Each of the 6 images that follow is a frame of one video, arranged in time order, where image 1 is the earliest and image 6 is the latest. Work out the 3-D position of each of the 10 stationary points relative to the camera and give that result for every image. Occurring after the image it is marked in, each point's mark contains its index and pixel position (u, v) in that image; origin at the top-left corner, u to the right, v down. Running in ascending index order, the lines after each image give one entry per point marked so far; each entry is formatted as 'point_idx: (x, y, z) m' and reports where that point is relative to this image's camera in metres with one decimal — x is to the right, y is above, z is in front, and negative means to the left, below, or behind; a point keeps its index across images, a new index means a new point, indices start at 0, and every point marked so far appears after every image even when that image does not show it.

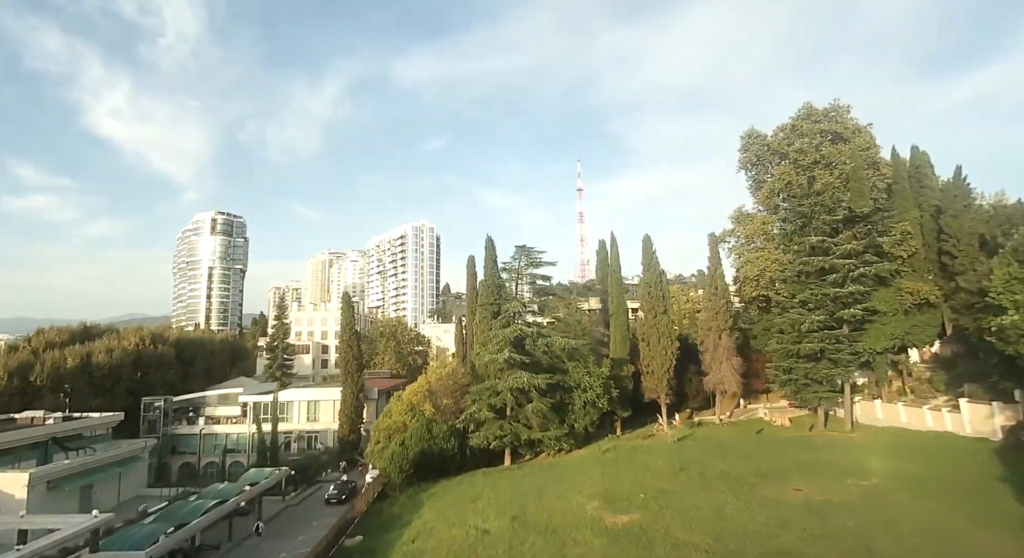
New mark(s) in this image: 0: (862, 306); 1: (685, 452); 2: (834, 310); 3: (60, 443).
0: (+12.4, -1.0, +17.8) m
1: (+6.1, -6.1, +17.8) m
2: (+11.6, -1.2, +18.2) m
3: (-14.5, -5.3, +16.3) m
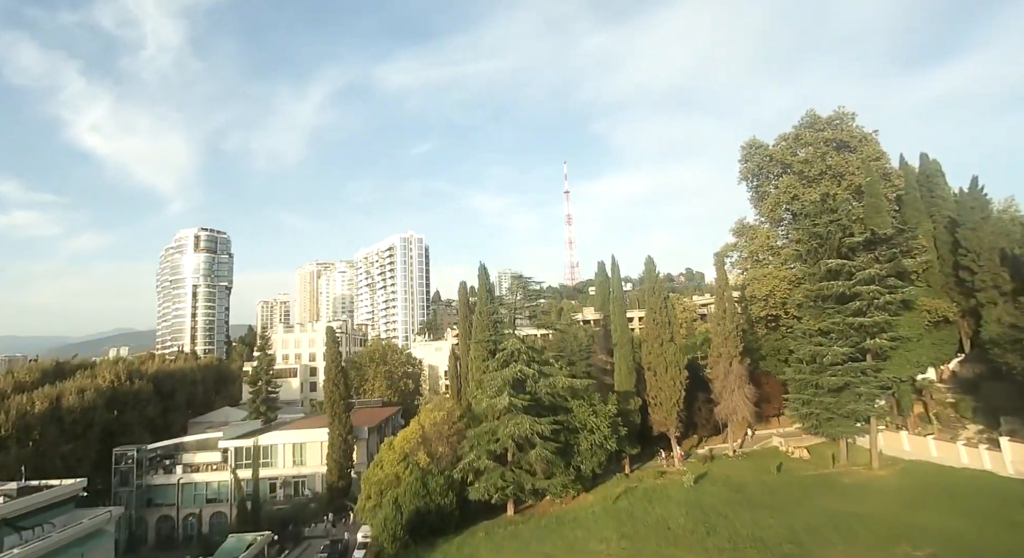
0: (+12.3, -1.8, +16.6) m
1: (+6.2, -7.1, +16.4) m
2: (+11.5, -2.0, +16.9) m
3: (-14.4, -7.0, +14.5) m
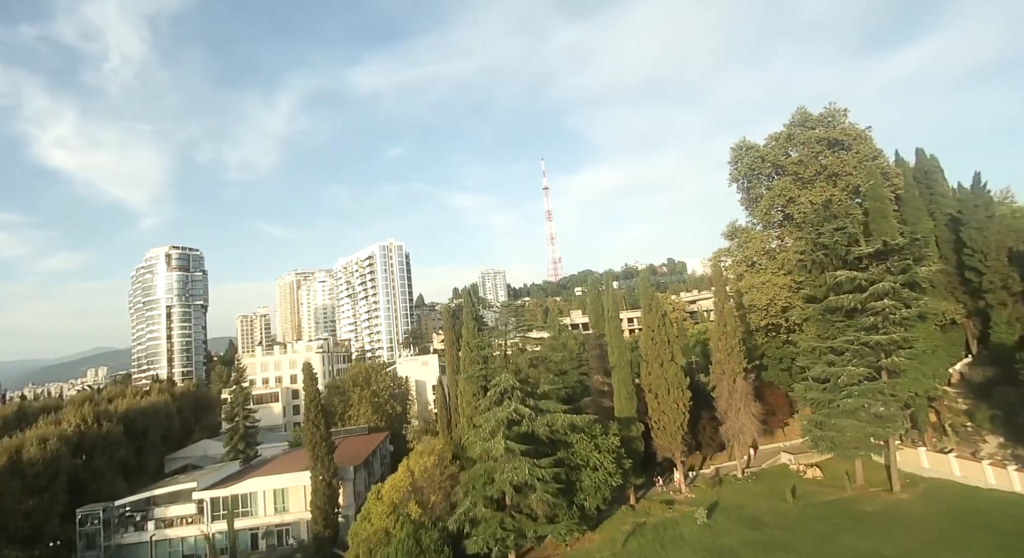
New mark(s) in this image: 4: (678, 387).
0: (+12.1, -2.2, +15.6) m
1: (+6.3, -7.8, +15.2) m
2: (+11.3, -2.5, +15.9) m
3: (-14.2, -8.8, +12.7) m
4: (+6.5, -4.3, +19.9) m
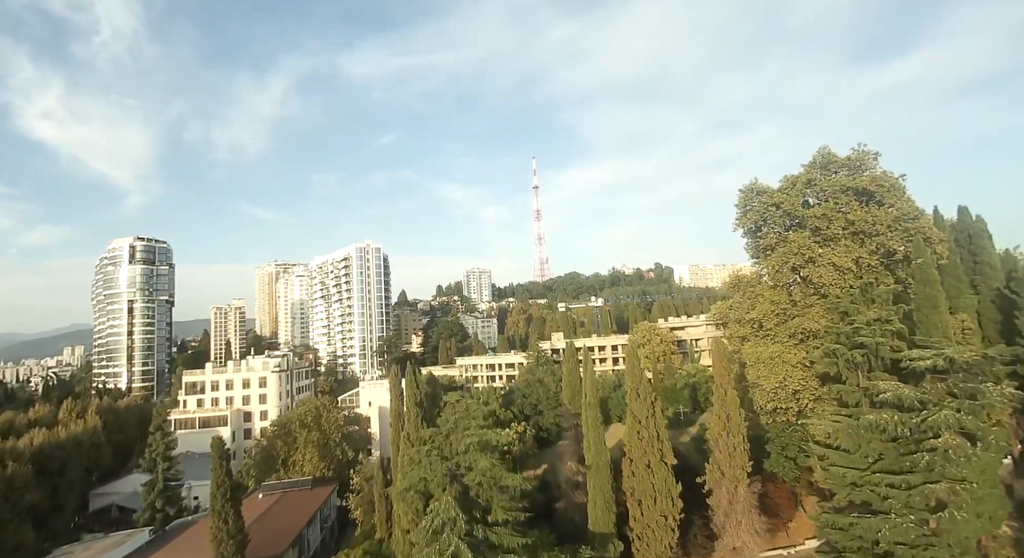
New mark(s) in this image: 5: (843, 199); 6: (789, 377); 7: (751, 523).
0: (+10.7, -5.2, +12.0) m
1: (+4.7, -10.5, +11.6) m
2: (+9.9, -5.4, +12.2) m
3: (-15.8, -10.7, +8.6) m
4: (+5.0, -6.9, +16.2) m
5: (+12.9, +3.1, +19.8) m
6: (+10.5, -3.7, +19.2) m
7: (+7.8, -7.9, +16.5) m
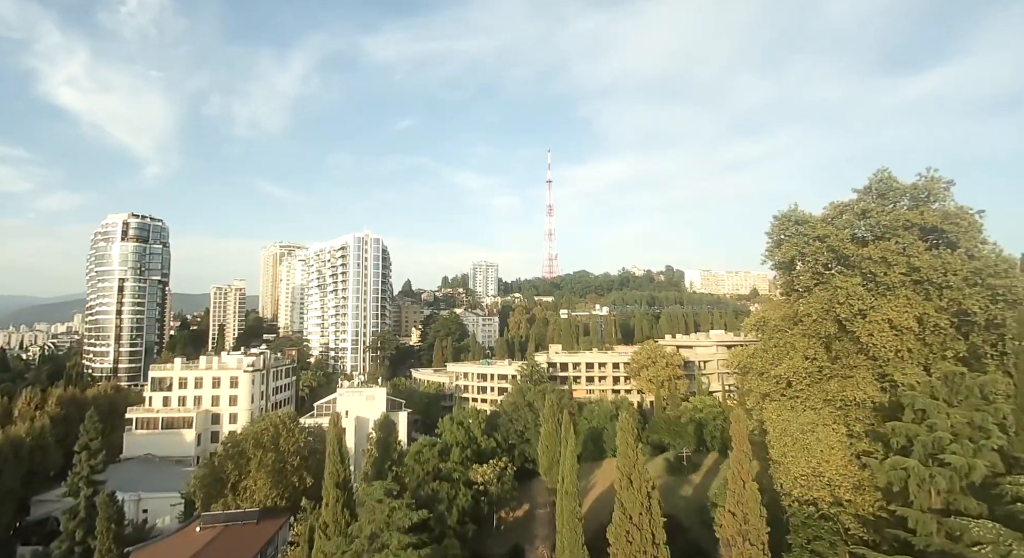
0: (+9.3, -7.0, +8.1) m
1: (+3.0, -12.0, +7.9) m
2: (+8.5, -7.2, +8.4) m
3: (-17.5, -11.1, +5.3) m
4: (+3.6, -8.4, +12.4) m
5: (+12.2, +1.3, +15.7) m
6: (+9.4, -5.4, +15.3) m
7: (+6.4, -9.5, +12.7) m
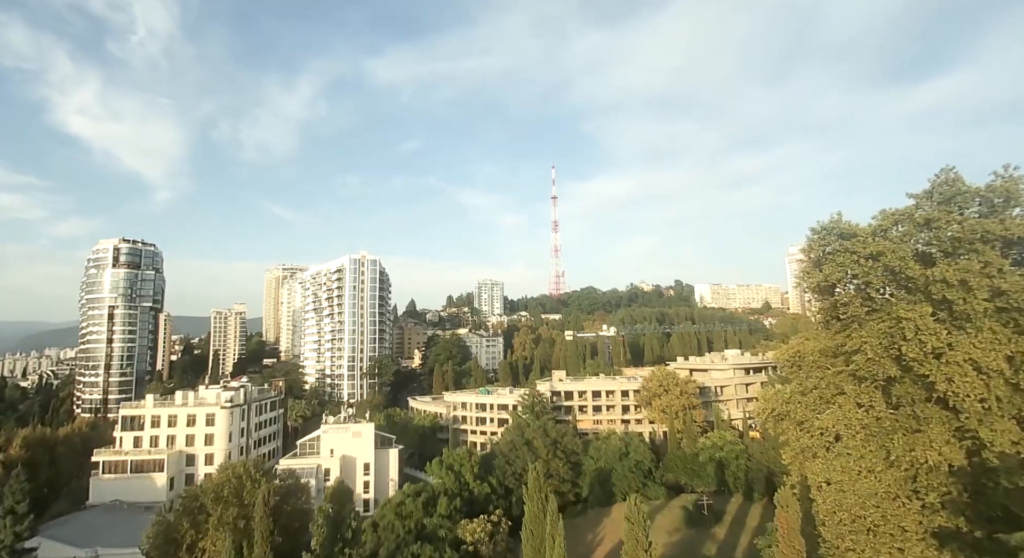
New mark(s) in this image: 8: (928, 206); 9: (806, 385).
0: (+8.7, -7.5, +4.4) m
1: (+2.5, -12.6, +4.2) m
2: (+7.9, -7.7, +4.7) m
3: (-18.1, -11.9, +1.9) m
4: (+3.1, -9.1, +8.8) m
5: (+11.5, +0.6, +12.3) m
6: (+8.8, -6.1, +11.7) m
7: (+5.9, -10.2, +9.1) m
8: (+11.2, +1.9, +13.4) m
9: (+8.9, -3.4, +15.4) m
